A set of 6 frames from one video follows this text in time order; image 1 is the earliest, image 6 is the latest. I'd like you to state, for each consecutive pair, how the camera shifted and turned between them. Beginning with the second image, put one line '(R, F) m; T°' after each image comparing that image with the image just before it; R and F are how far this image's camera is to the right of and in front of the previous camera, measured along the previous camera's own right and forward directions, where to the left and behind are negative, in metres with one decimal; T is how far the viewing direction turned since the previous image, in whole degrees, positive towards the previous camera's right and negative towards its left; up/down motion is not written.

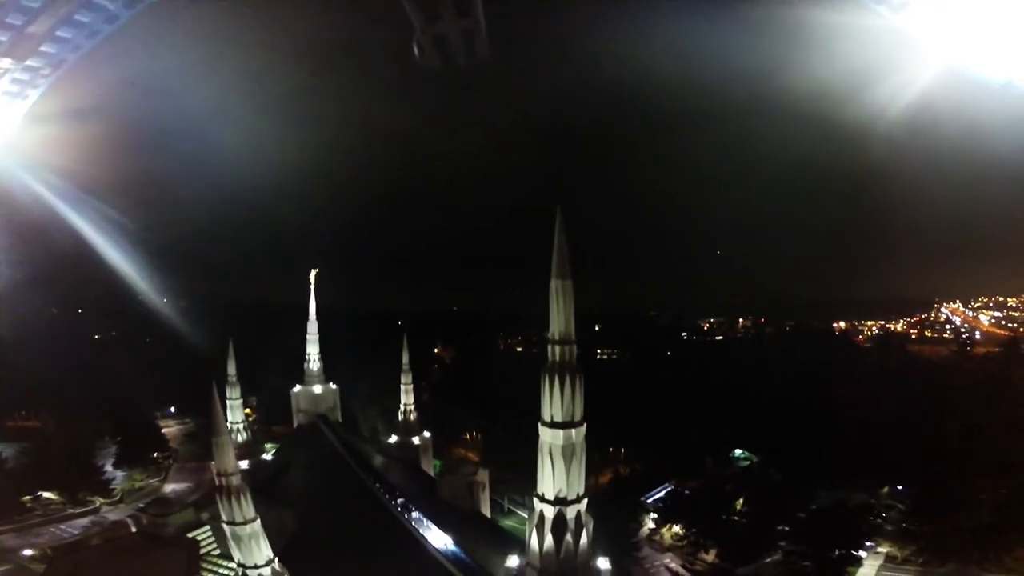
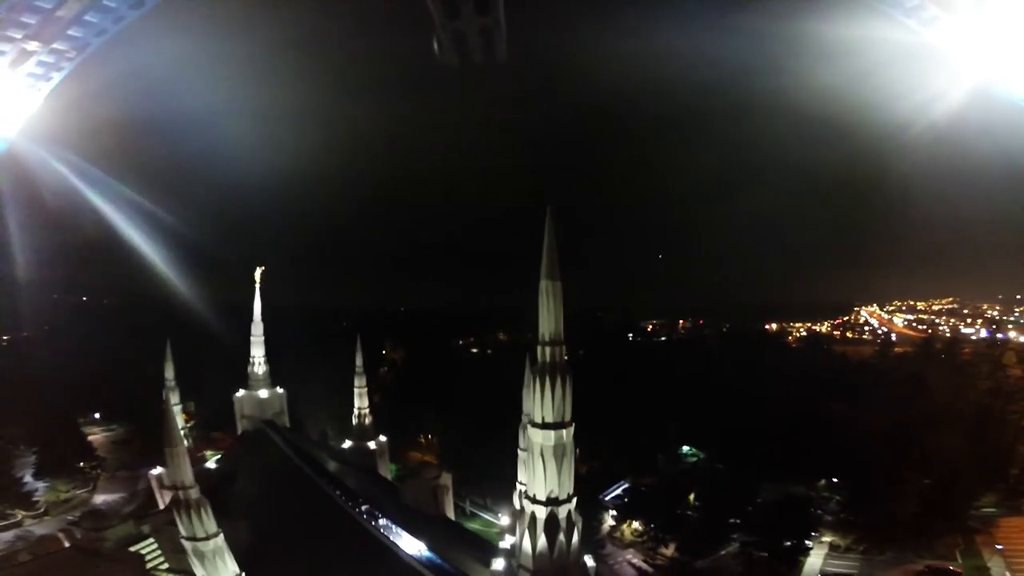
(-0.9, +0.1) m; +6°
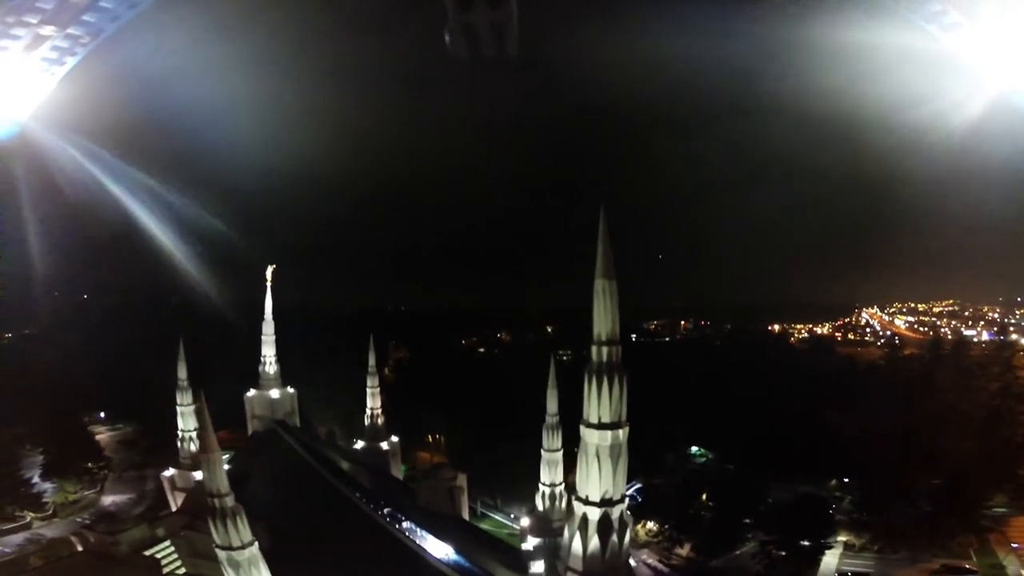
(-1.1, 0.0) m; +1°
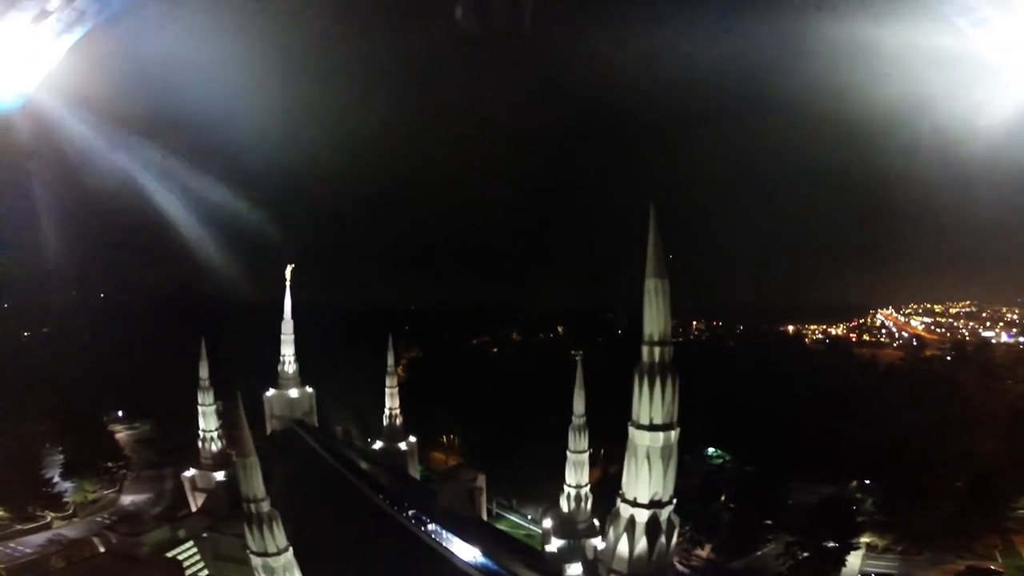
(-0.8, +0.1) m; 0°
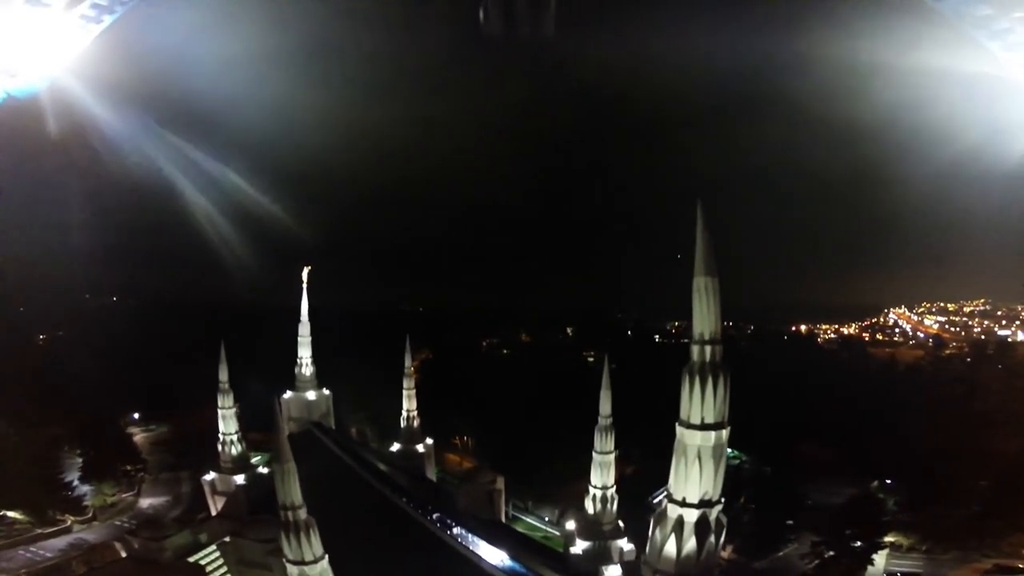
(-0.8, +0.1) m; 0°
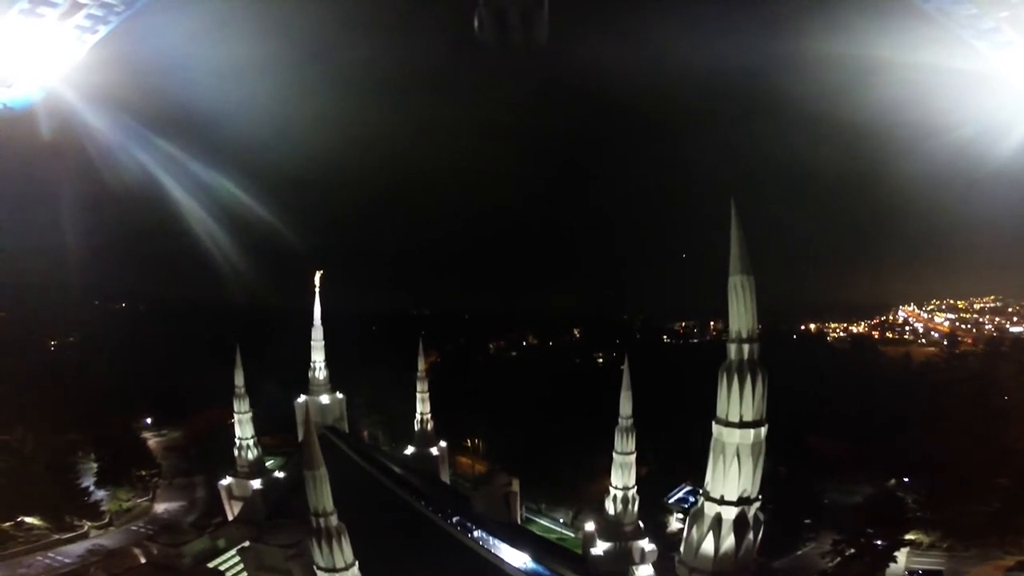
(-0.6, +0.1) m; 0°
